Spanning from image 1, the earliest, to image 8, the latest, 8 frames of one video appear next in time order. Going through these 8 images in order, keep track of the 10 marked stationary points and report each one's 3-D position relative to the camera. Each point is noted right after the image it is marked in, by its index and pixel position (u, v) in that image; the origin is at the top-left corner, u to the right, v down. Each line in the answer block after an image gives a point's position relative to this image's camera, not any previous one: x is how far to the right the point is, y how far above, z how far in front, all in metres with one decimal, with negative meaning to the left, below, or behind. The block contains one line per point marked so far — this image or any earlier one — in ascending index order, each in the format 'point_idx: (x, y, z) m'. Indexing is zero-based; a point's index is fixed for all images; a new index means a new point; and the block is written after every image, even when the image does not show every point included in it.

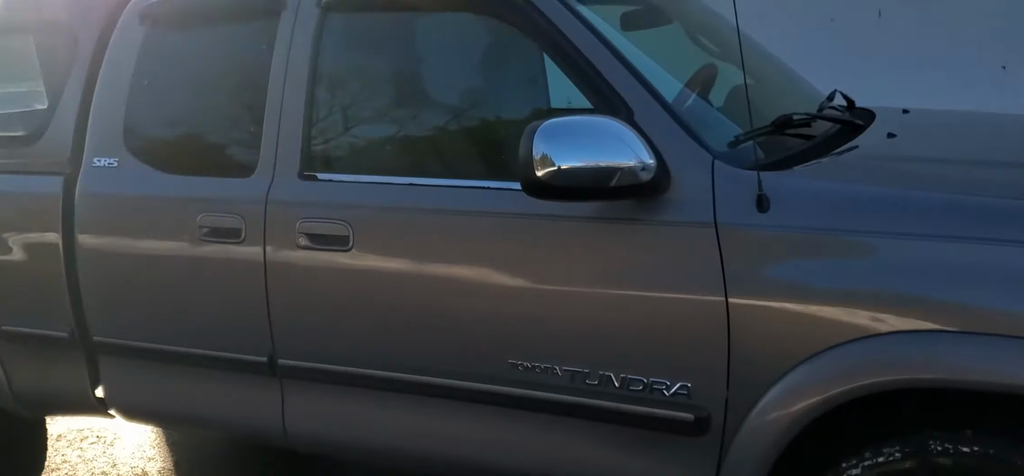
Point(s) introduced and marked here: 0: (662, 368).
0: (+0.3, -0.3, +2.4) m
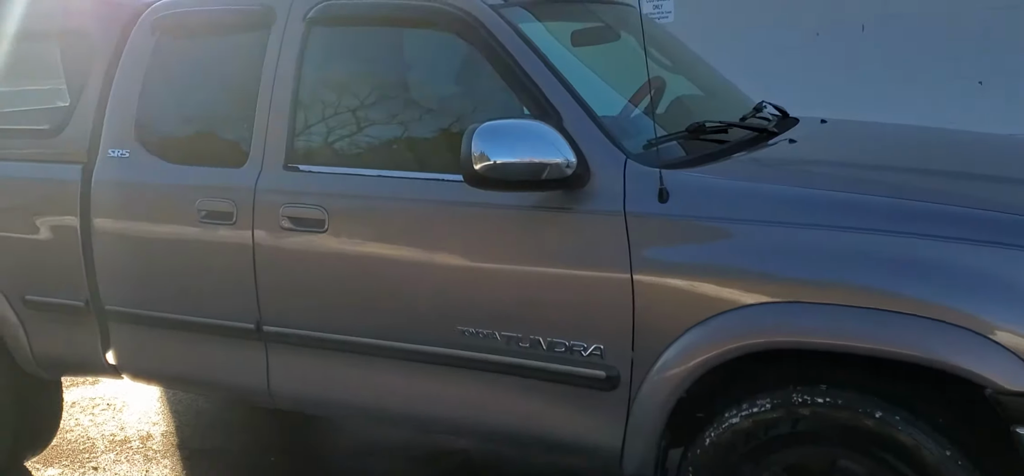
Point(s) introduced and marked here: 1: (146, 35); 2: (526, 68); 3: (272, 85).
0: (+0.2, -0.3, +2.9) m
1: (-1.3, +0.7, +3.7) m
2: (0.0, +0.5, +3.0) m
3: (-0.8, +0.5, +3.4) m
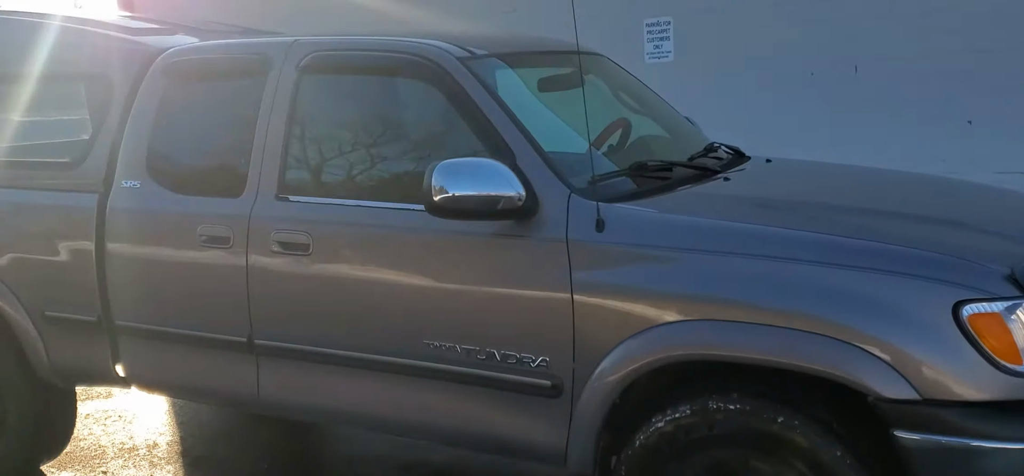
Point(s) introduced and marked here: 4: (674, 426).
0: (0.0, -0.3, +3.2) m
1: (-1.4, +0.6, +4.1) m
2: (-0.1, +0.4, +3.4) m
3: (-0.9, +0.4, +3.8) m
4: (+0.5, -0.5, +3.0) m
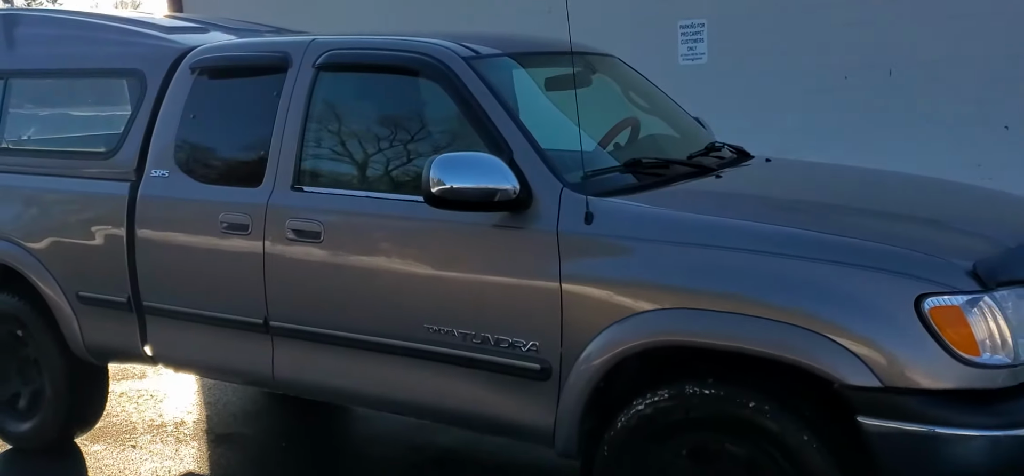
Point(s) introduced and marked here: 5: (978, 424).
0: (0.0, -0.3, +3.4) m
1: (-1.4, +0.7, +4.3) m
2: (-0.1, +0.4, +3.6) m
3: (-0.9, +0.5, +4.0) m
4: (+0.4, -0.5, +3.2) m
5: (+1.2, -0.5, +2.8) m
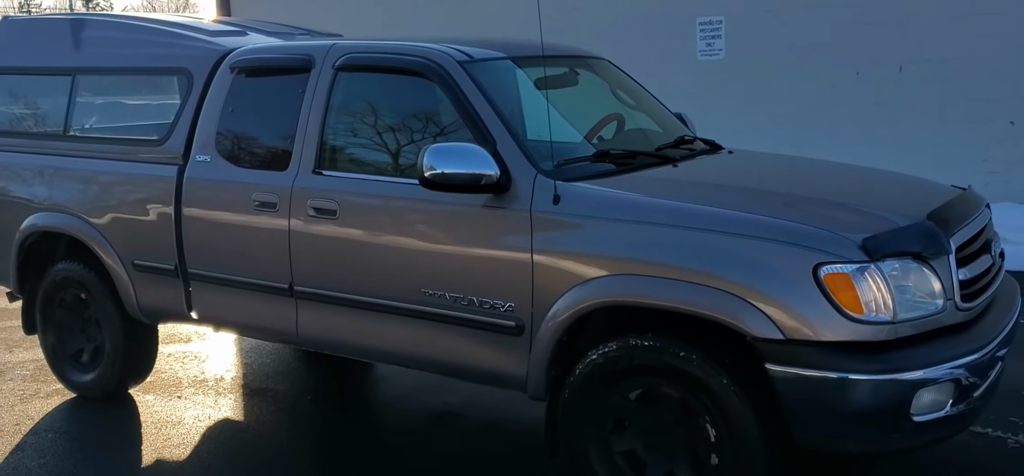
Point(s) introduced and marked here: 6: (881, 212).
0: (-0.1, -0.2, +4.0) m
1: (-1.4, +0.8, +5.0) m
2: (-0.1, +0.5, +4.2) m
3: (-0.9, +0.6, +4.7) m
4: (+0.3, -0.4, +3.8) m
5: (+1.1, -0.4, +3.4) m
6: (+1.3, +0.1, +3.7) m
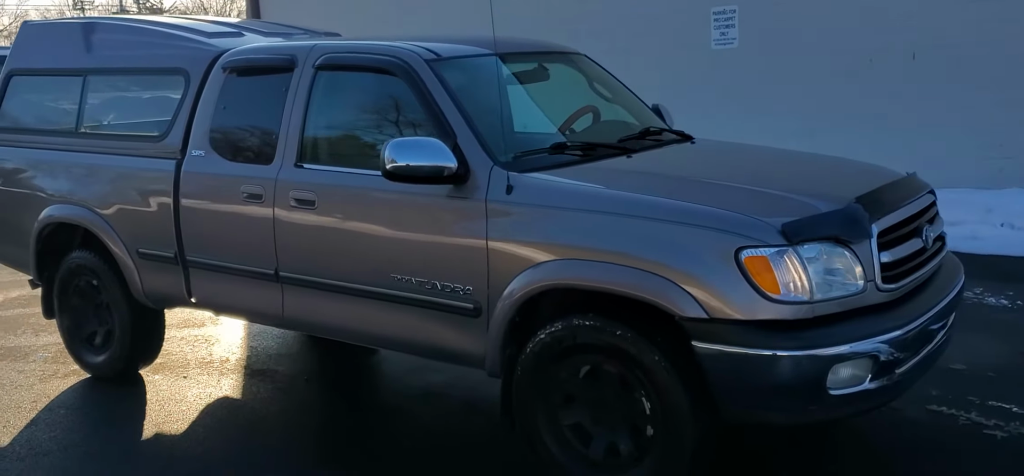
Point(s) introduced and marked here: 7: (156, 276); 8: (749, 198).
0: (-0.2, -0.2, +4.3) m
1: (-1.5, +0.9, +5.4) m
2: (-0.3, +0.6, +4.5) m
3: (-1.1, +0.6, +5.0) m
4: (+0.2, -0.4, +4.0) m
5: (+0.9, -0.4, +3.6) m
6: (+1.1, +0.1, +3.9) m
7: (-1.9, -0.2, +5.6) m
8: (+0.9, +0.1, +3.9) m
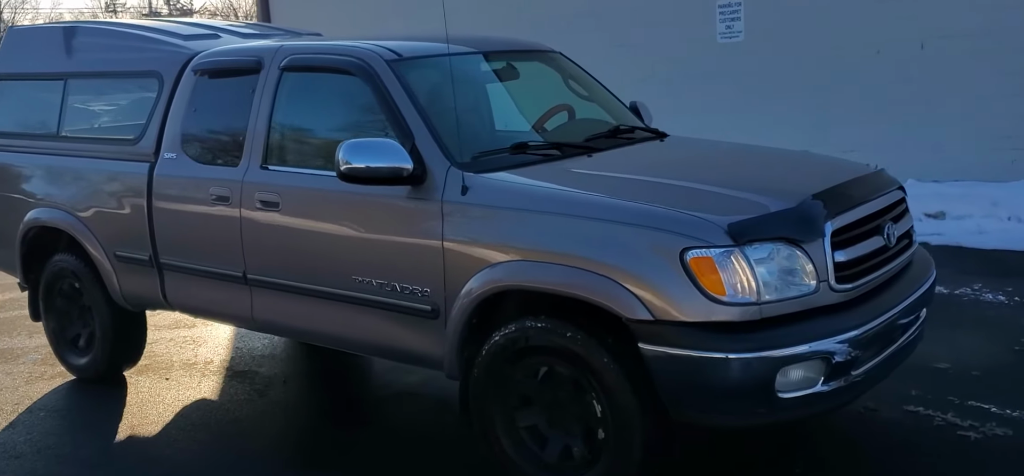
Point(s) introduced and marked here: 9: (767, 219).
0: (-0.4, -0.2, +4.3) m
1: (-1.7, +0.8, +5.4) m
2: (-0.5, +0.6, +4.5) m
3: (-1.2, +0.6, +5.0) m
4: (0.0, -0.4, +4.0) m
5: (+0.7, -0.4, +3.5) m
6: (+0.9, +0.2, +3.8) m
7: (-2.1, -0.2, +5.6) m
8: (+0.7, +0.1, +3.8) m
9: (+0.9, +0.1, +3.7) m
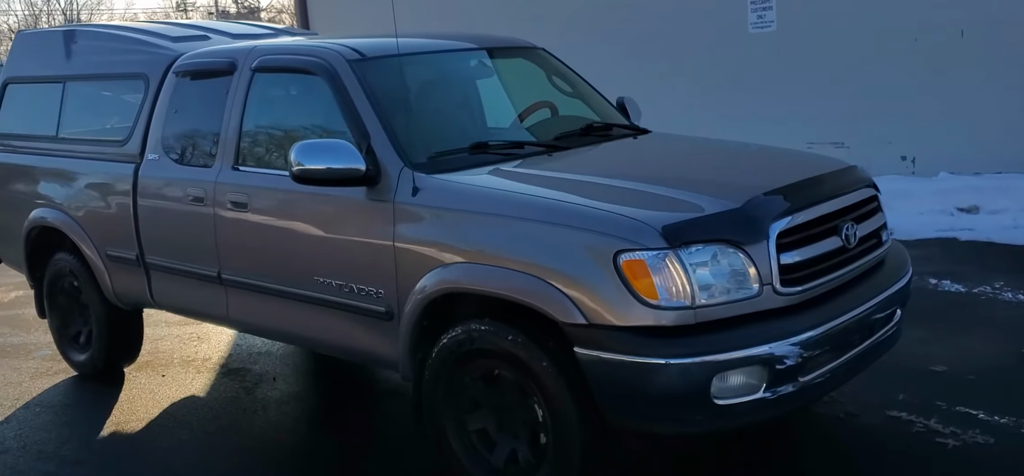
0: (-0.6, -0.2, +4.3) m
1: (-1.8, +0.8, +5.4) m
2: (-0.7, +0.6, +4.5) m
3: (-1.4, +0.6, +5.0) m
4: (-0.2, -0.4, +4.0) m
5: (+0.5, -0.4, +3.5) m
6: (+0.7, +0.1, +3.7) m
7: (-2.1, -0.2, +5.7) m
8: (+0.5, +0.1, +3.7) m
9: (+0.7, +0.1, +3.5) m
